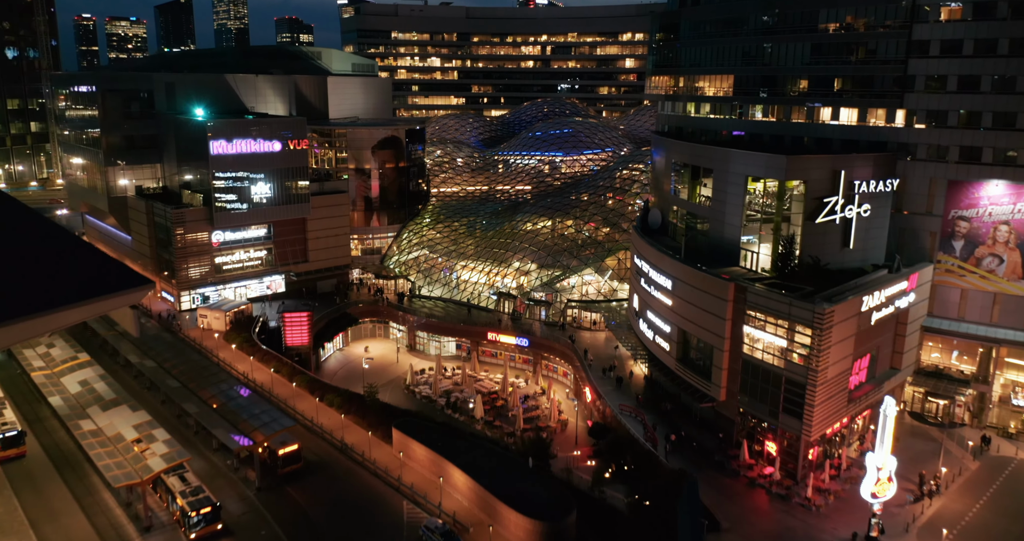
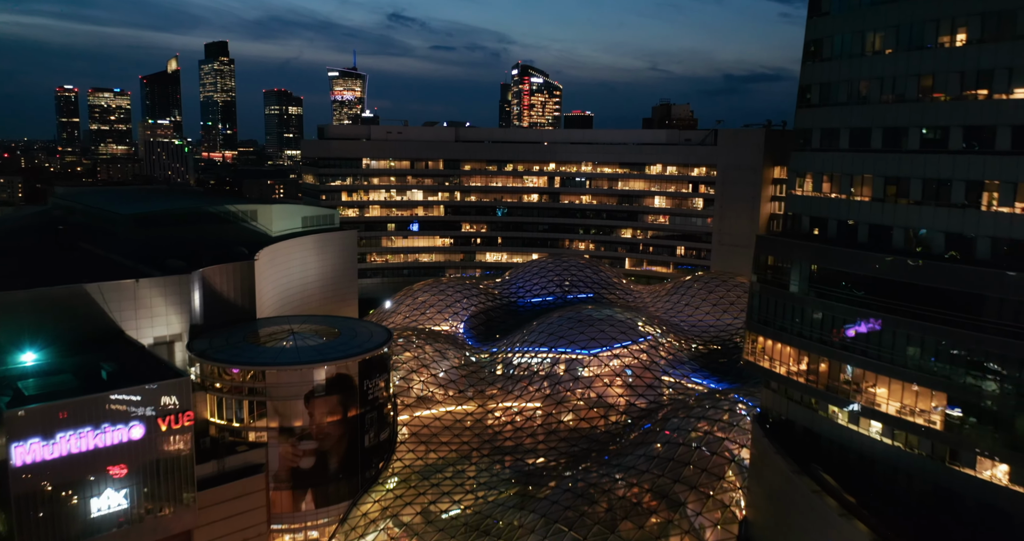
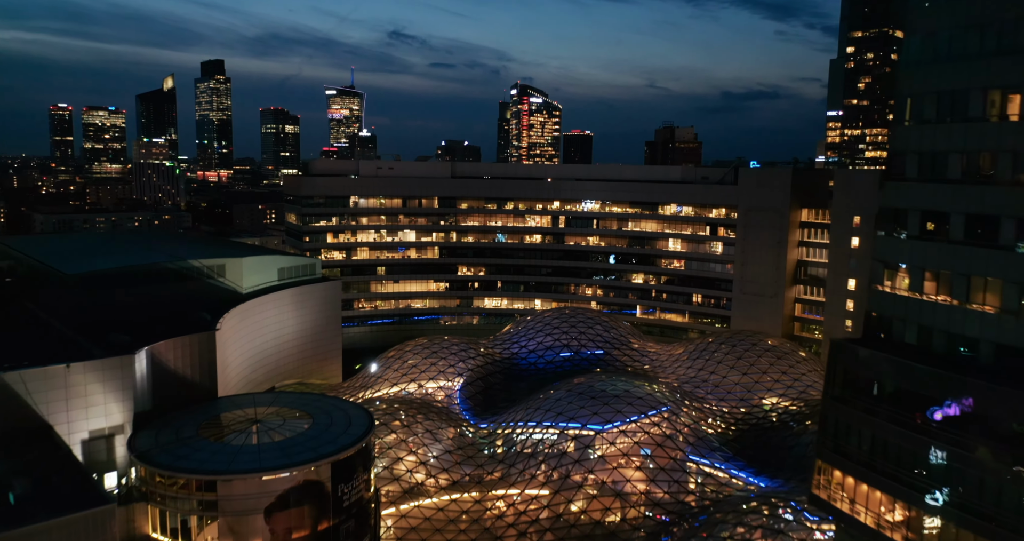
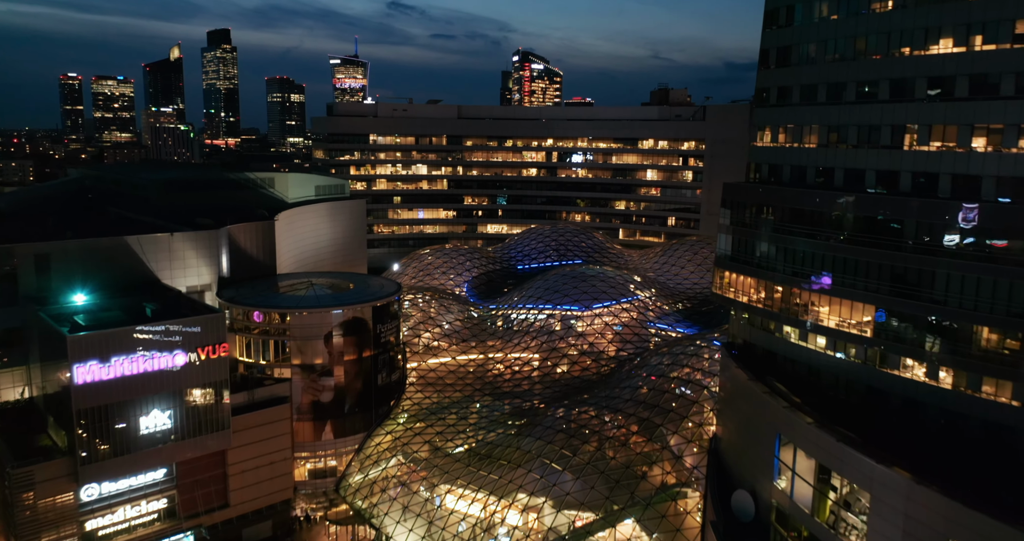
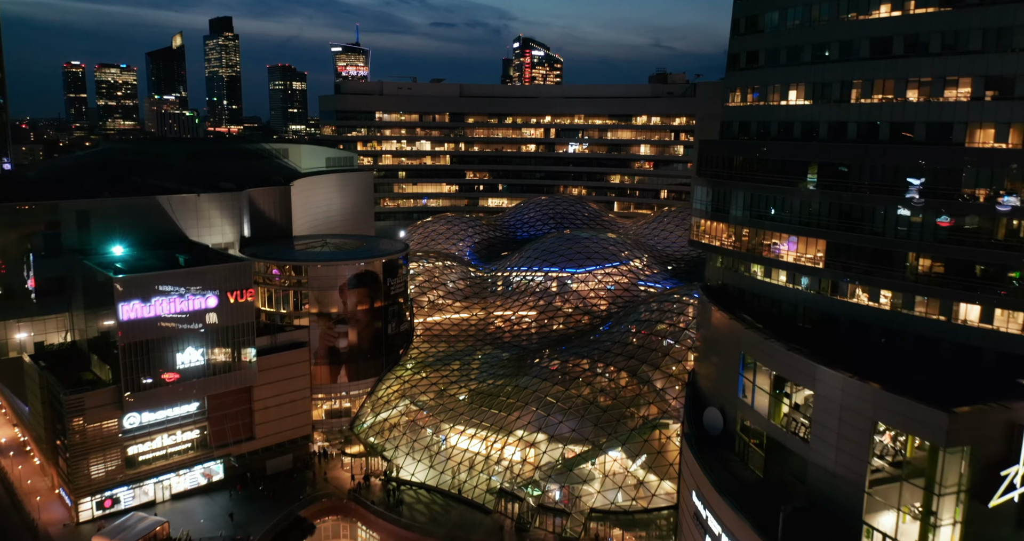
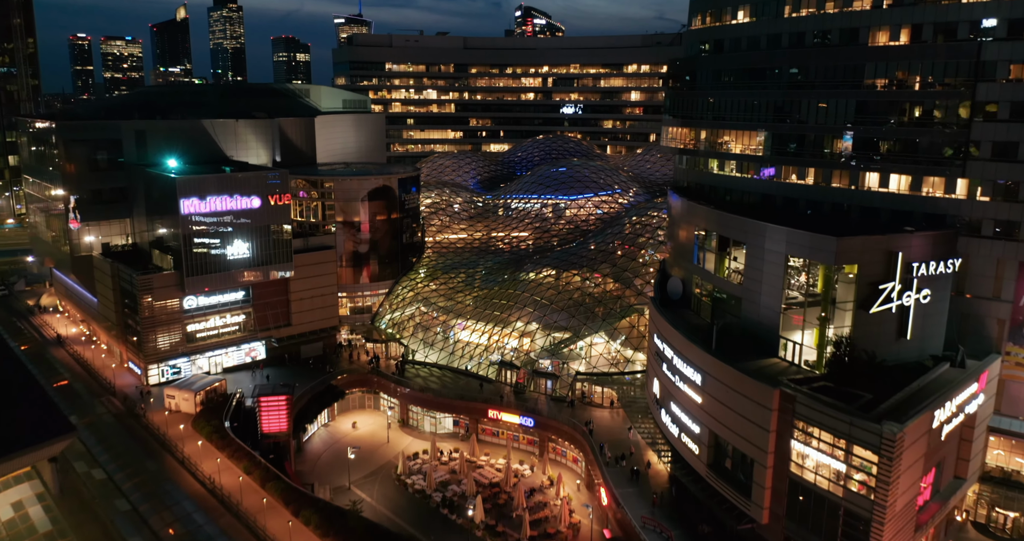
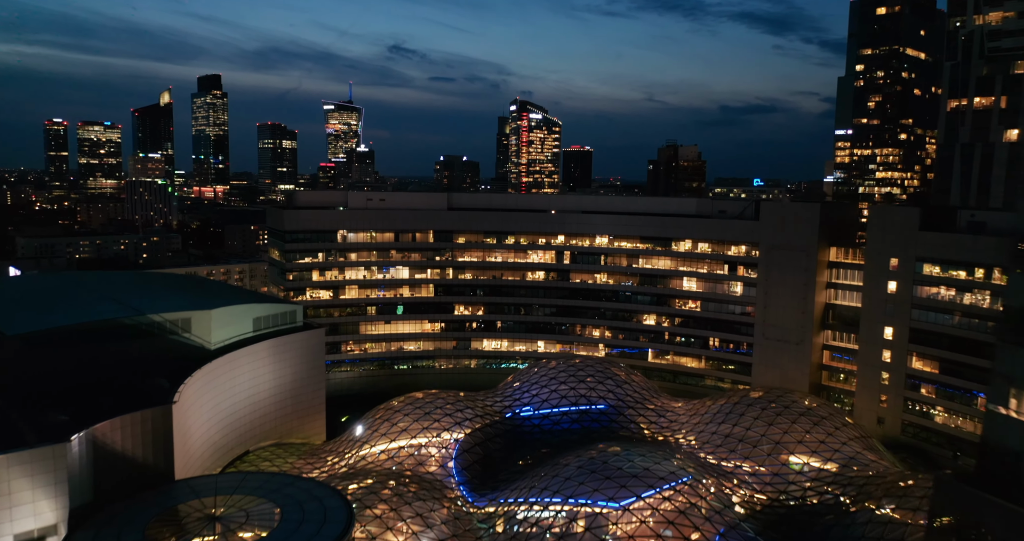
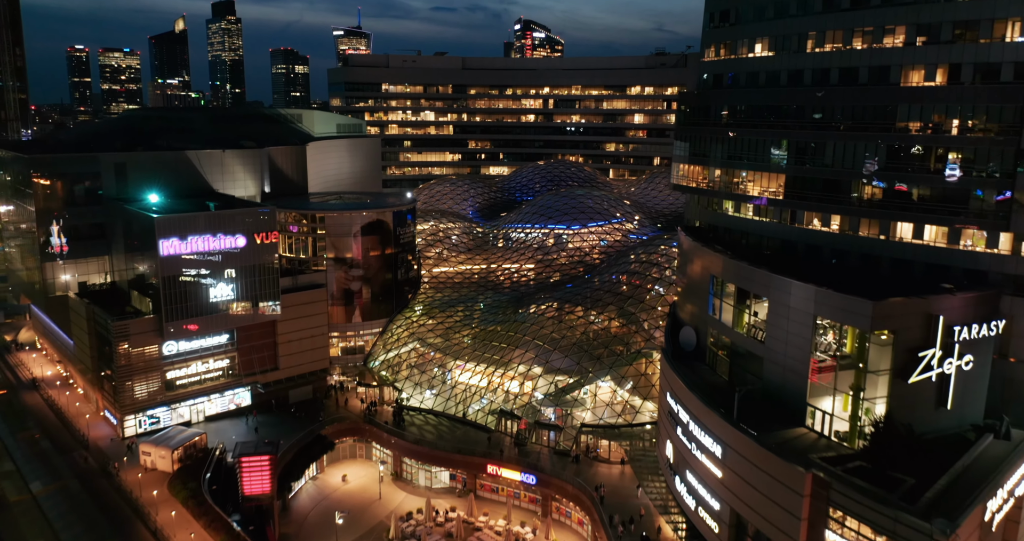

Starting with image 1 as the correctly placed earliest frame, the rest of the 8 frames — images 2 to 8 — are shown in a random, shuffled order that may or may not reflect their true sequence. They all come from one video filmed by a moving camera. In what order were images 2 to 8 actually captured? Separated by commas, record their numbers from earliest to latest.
6, 8, 5, 4, 2, 3, 7
